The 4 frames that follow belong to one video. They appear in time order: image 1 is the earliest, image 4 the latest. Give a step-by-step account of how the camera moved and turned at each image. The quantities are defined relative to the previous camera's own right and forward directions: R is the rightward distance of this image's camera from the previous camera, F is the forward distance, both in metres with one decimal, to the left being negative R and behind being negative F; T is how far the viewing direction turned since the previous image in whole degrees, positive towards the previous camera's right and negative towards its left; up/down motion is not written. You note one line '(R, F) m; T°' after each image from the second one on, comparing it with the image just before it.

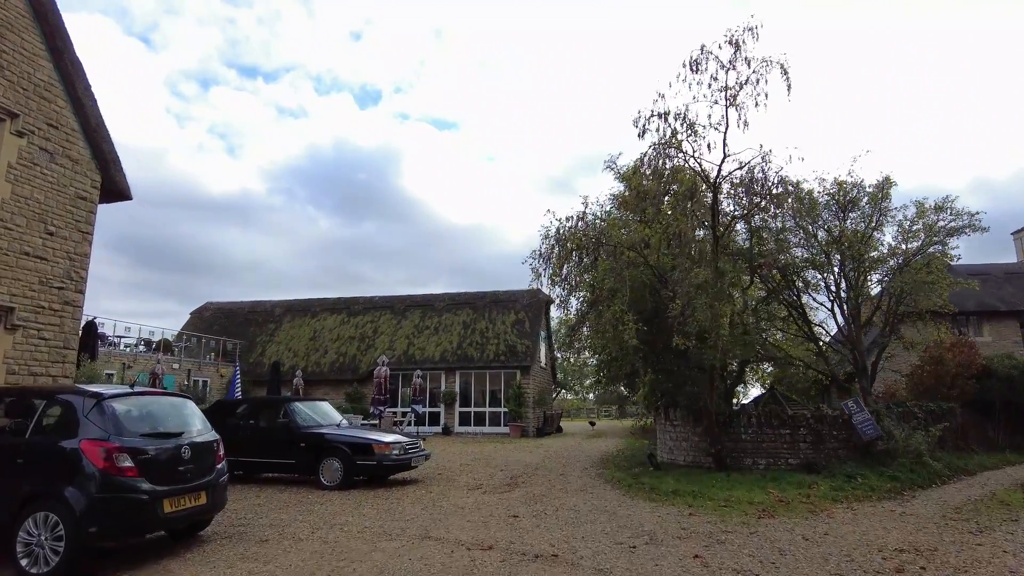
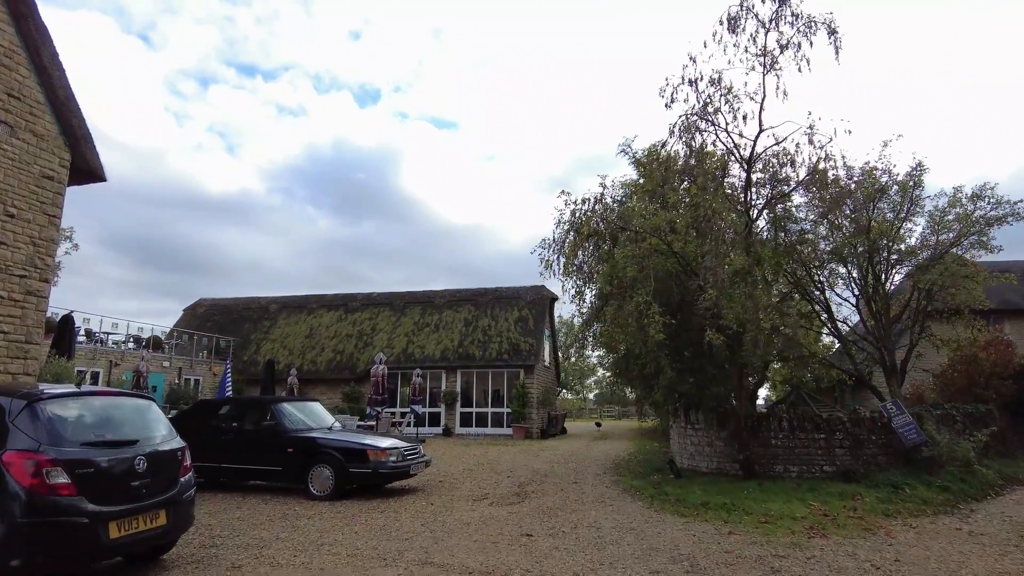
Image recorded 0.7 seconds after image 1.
(-0.2, +1.1) m; 0°
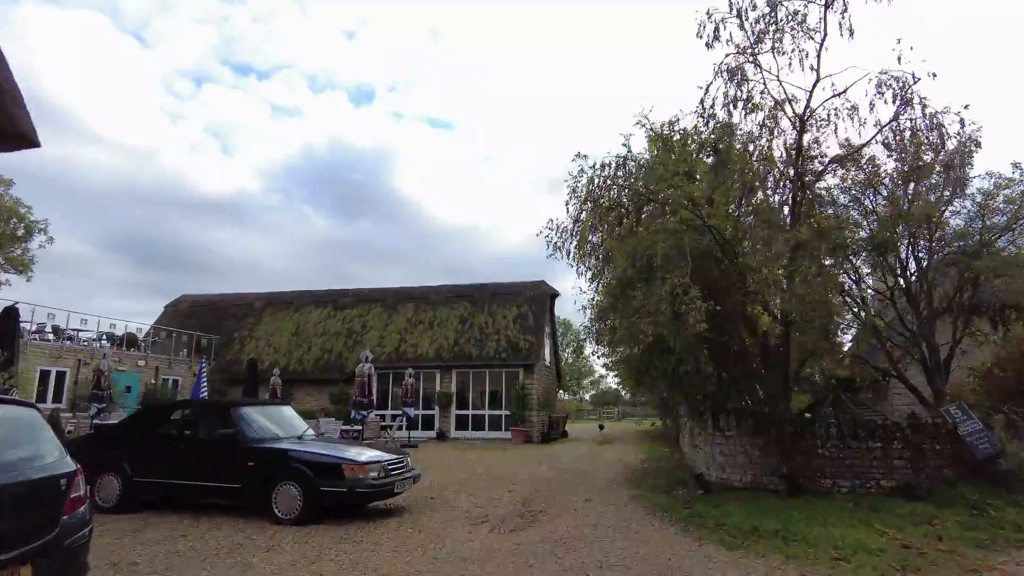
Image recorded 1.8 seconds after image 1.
(-0.1, +1.7) m; 0°
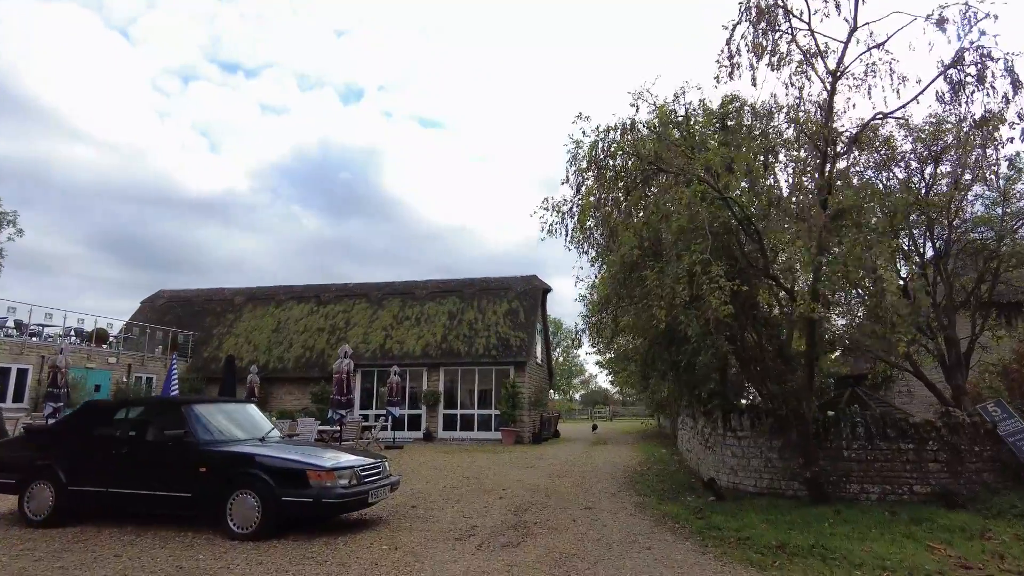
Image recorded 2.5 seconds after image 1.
(0.0, +1.1) m; +1°
